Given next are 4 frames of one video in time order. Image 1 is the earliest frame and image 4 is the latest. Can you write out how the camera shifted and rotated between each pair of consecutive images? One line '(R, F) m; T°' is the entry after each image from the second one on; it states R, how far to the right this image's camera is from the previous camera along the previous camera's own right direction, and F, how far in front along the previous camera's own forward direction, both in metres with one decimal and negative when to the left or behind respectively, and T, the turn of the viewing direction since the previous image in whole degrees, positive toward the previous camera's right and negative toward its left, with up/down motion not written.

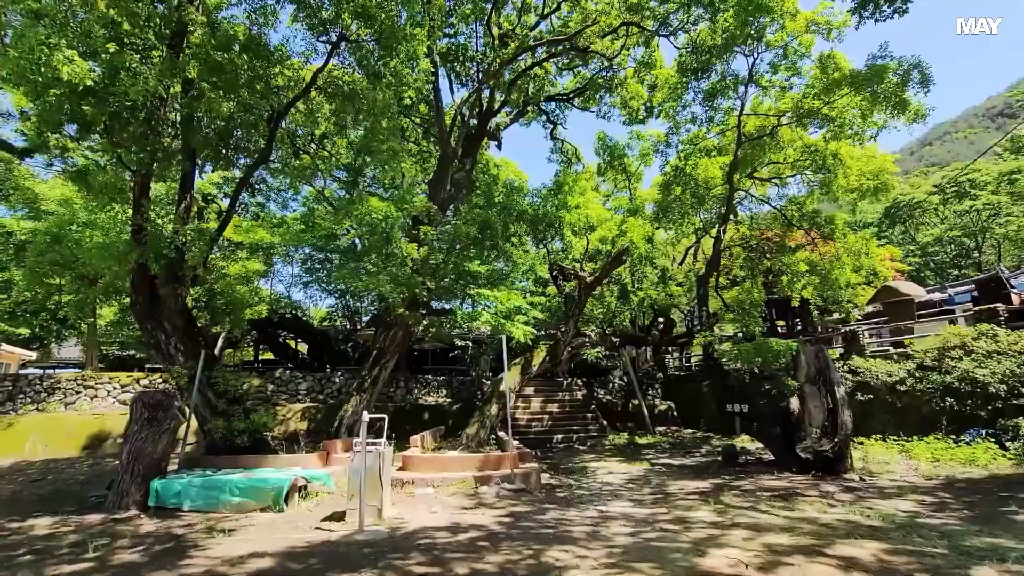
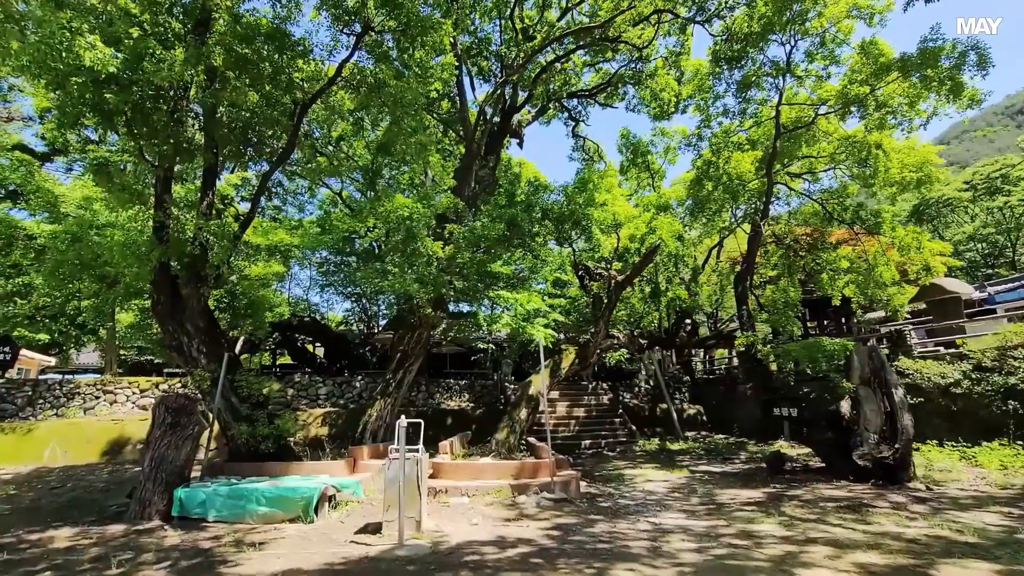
(-0.3, +0.4) m; -1°
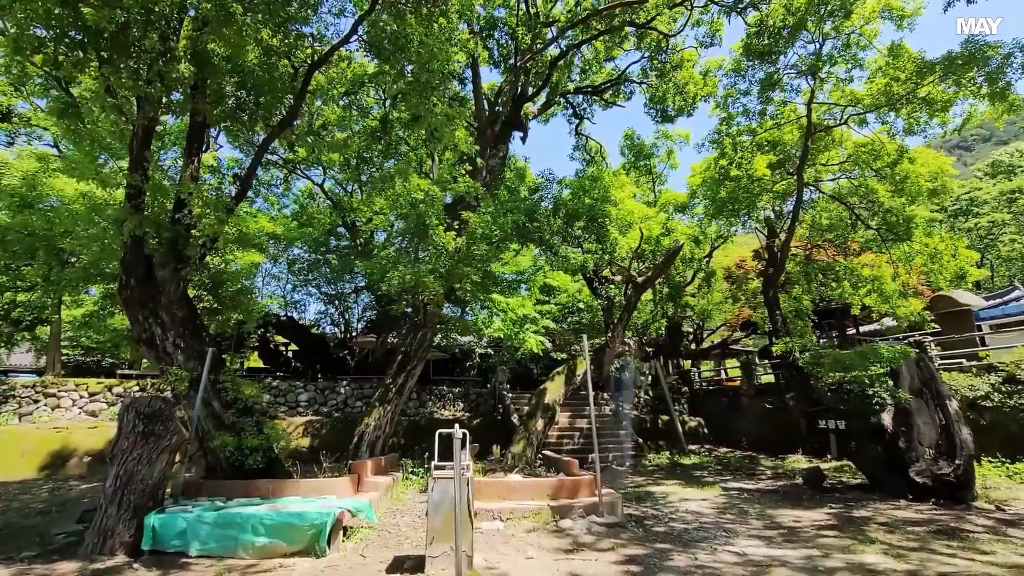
(-1.0, +1.0) m; +4°
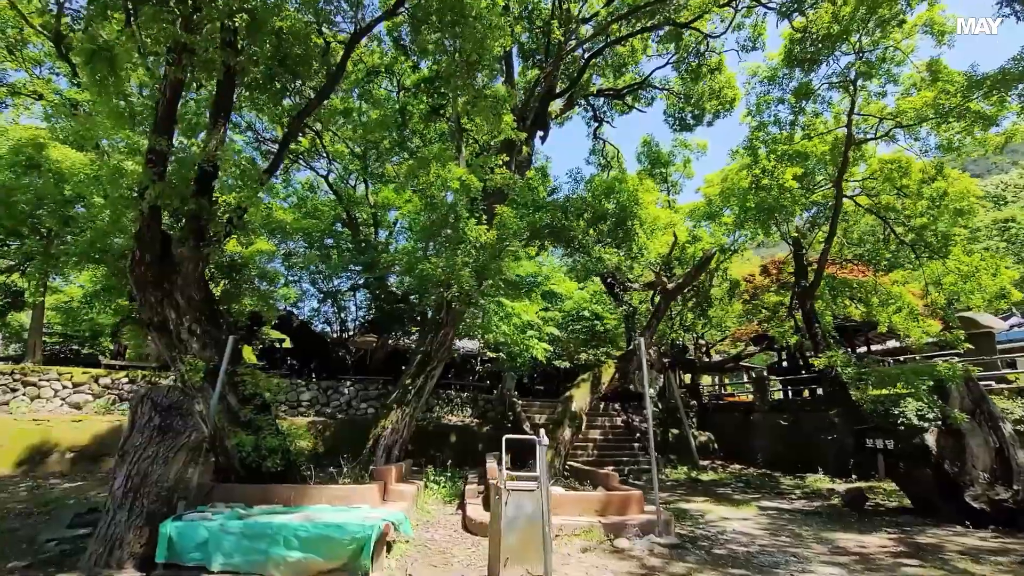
(-0.8, +0.5) m; +2°
